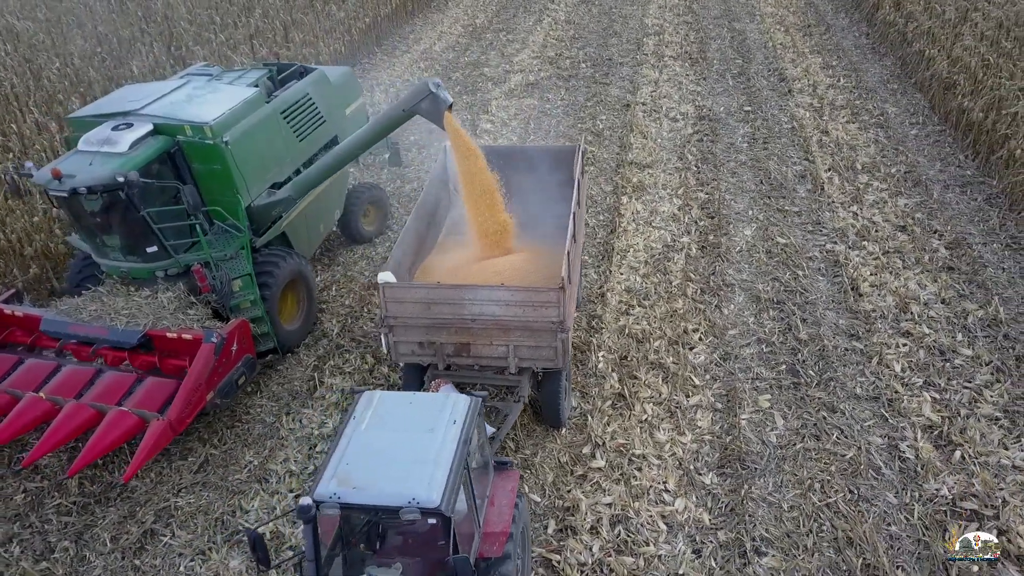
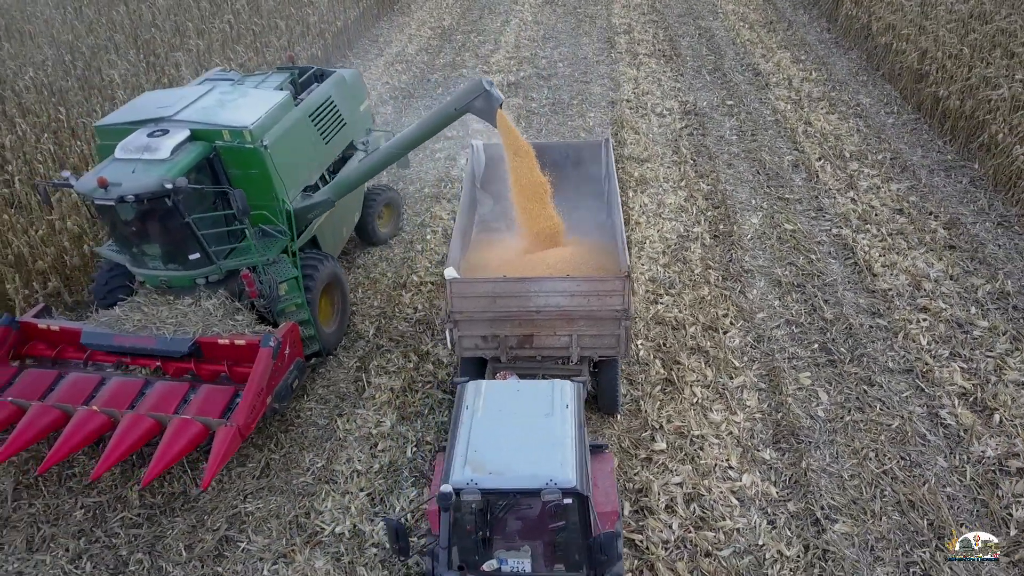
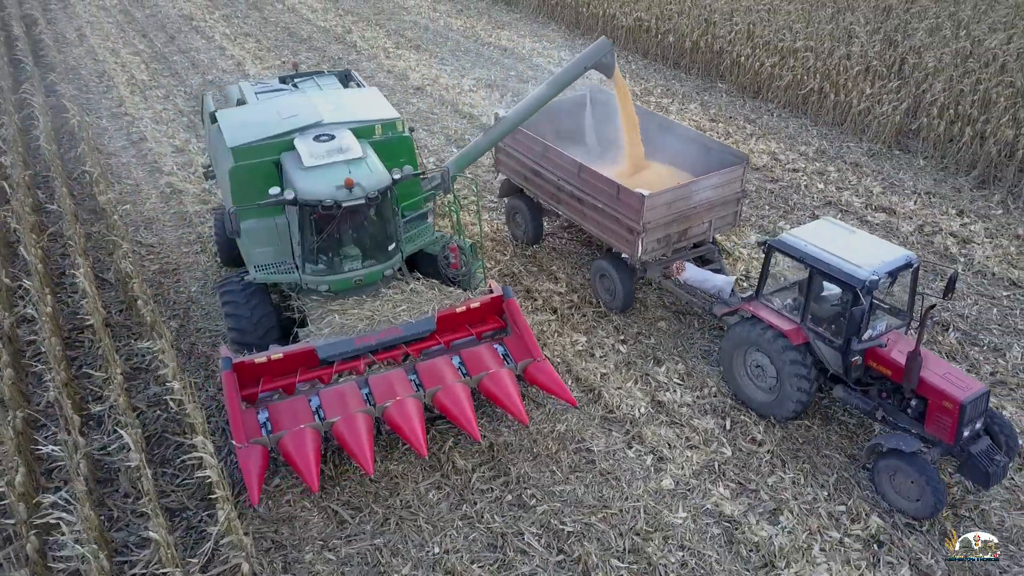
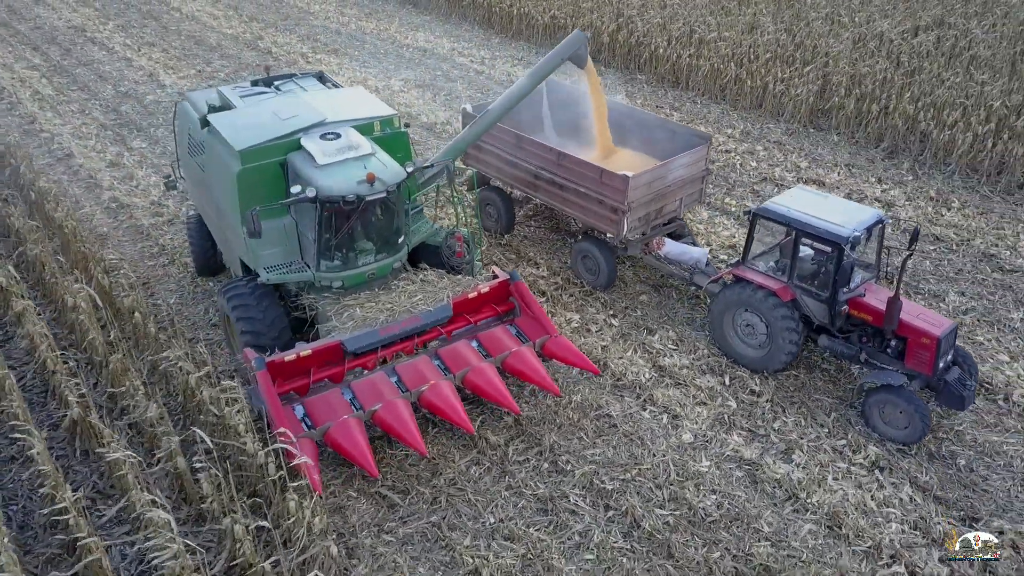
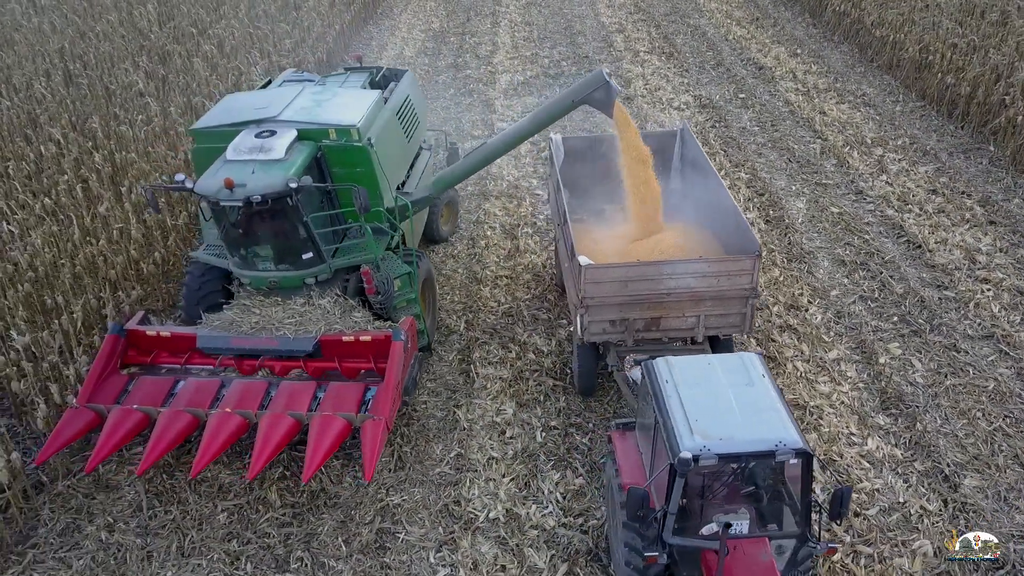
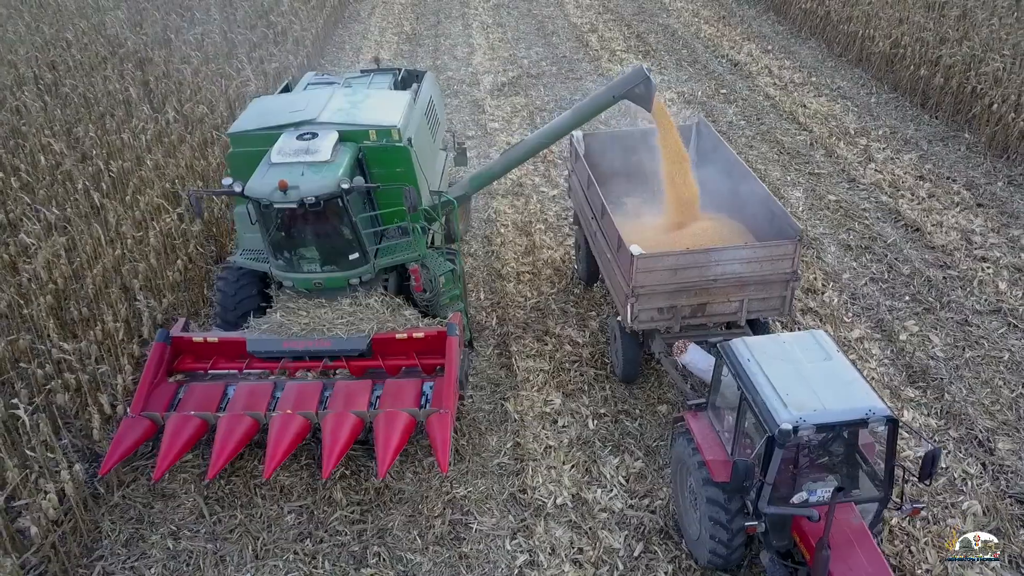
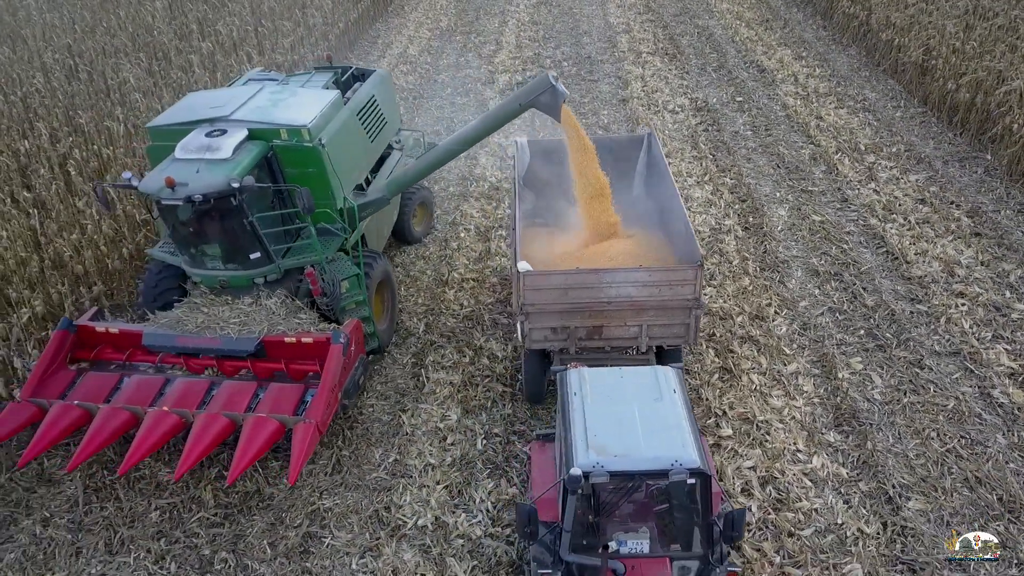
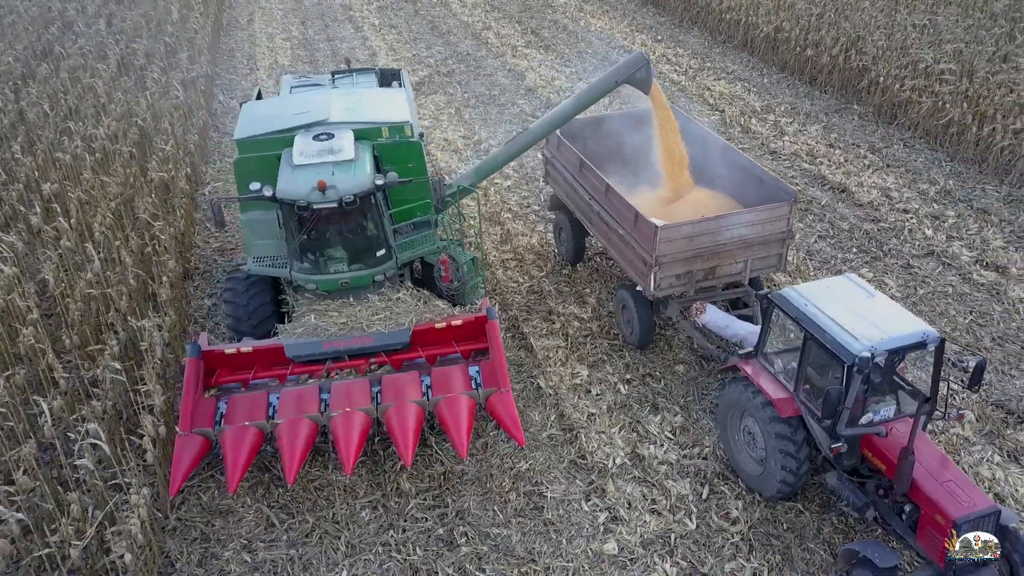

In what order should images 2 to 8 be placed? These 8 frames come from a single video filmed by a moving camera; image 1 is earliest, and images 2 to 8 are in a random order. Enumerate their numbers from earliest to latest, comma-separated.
2, 7, 5, 6, 8, 3, 4
